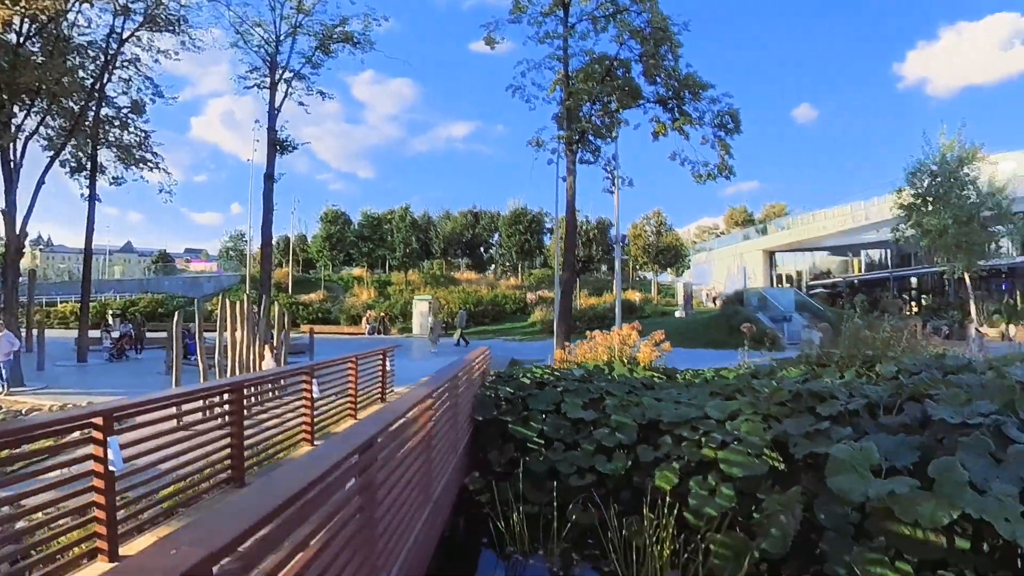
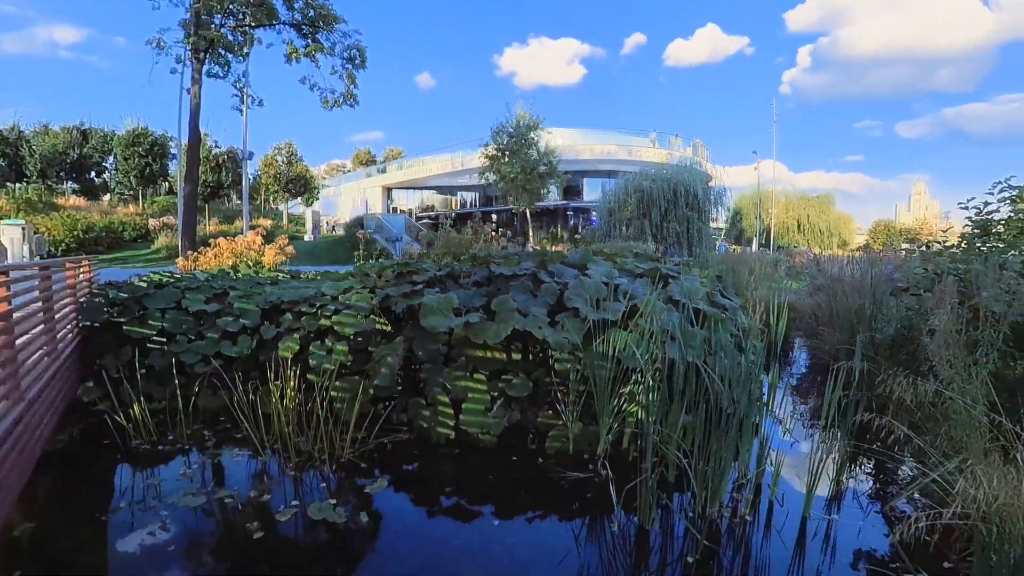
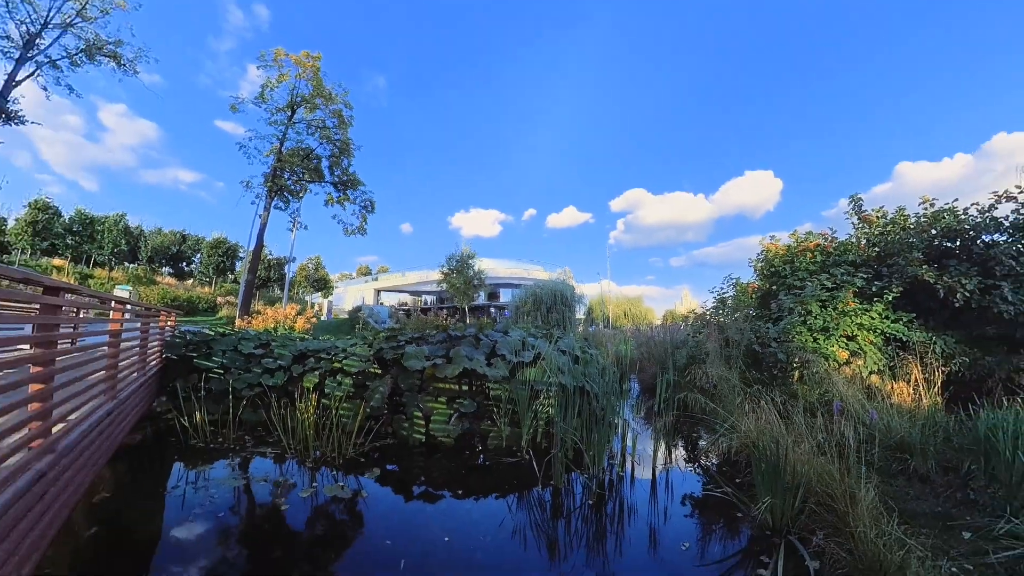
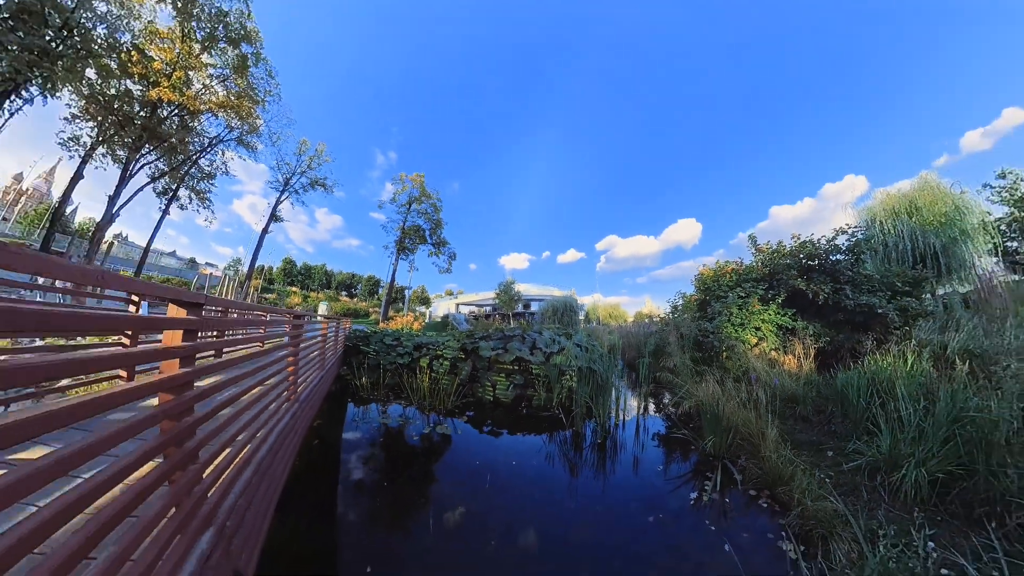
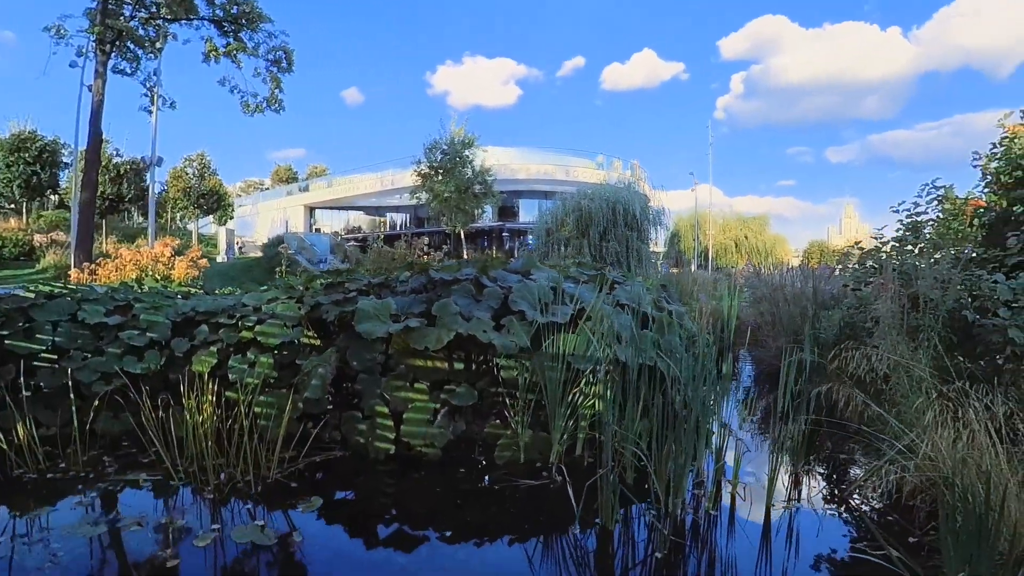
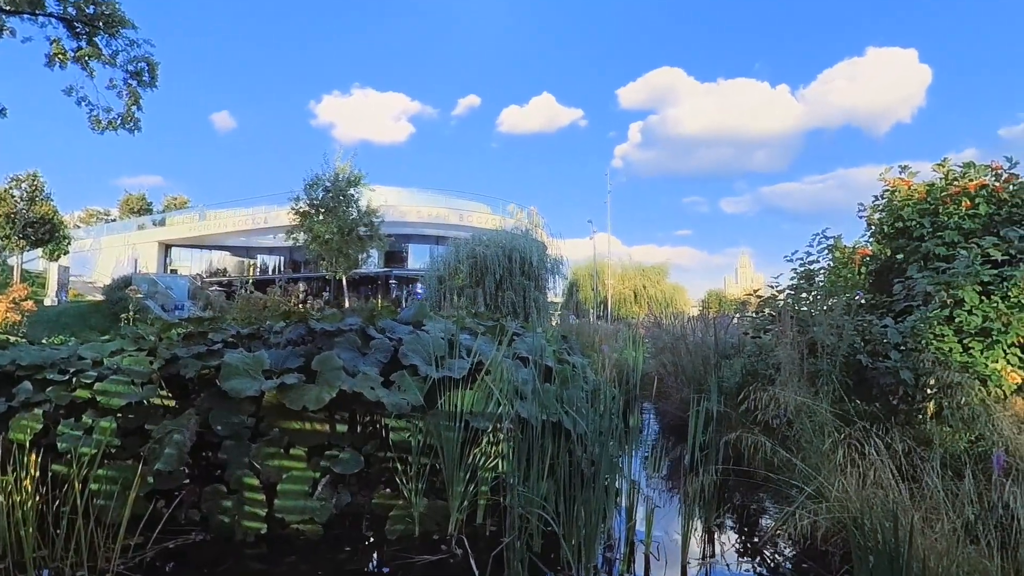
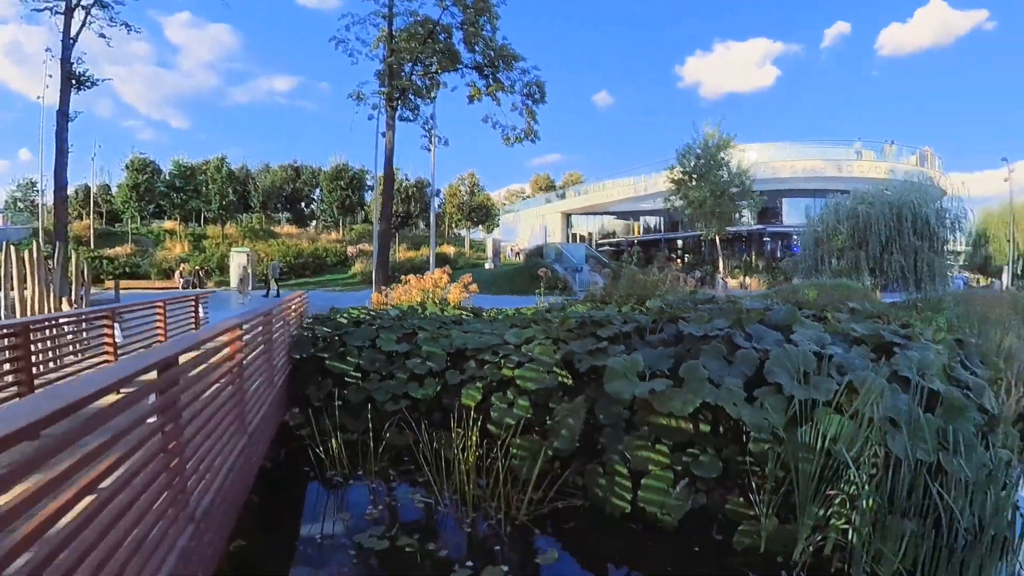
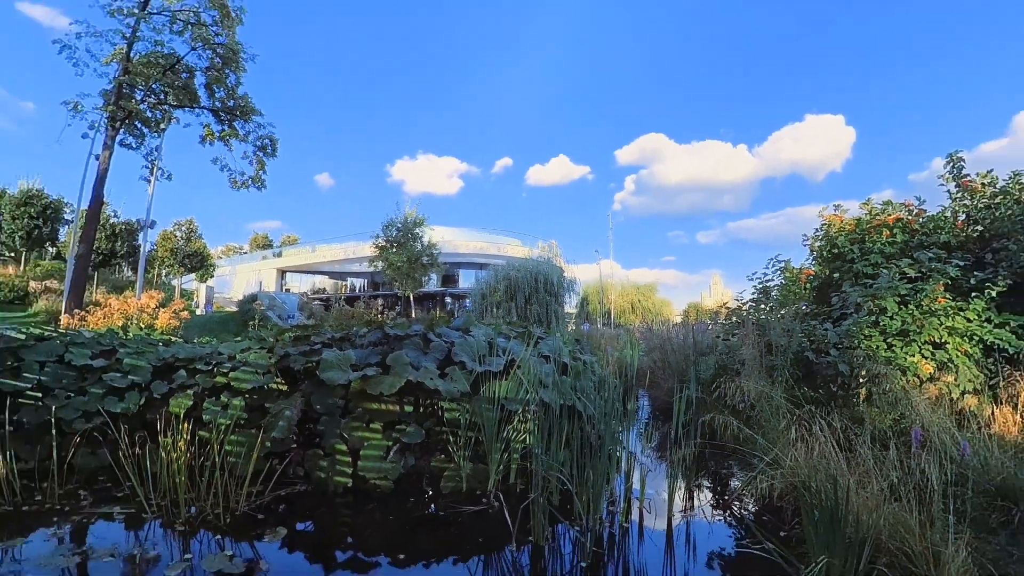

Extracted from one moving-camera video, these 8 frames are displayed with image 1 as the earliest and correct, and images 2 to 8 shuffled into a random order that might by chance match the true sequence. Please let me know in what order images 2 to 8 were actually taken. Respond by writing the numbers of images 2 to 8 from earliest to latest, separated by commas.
7, 2, 5, 6, 8, 3, 4
